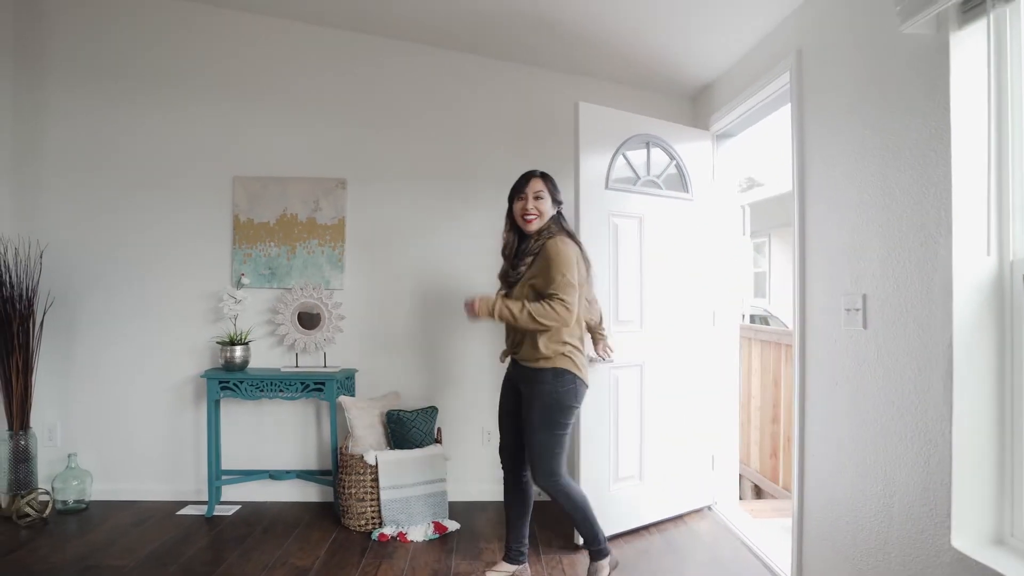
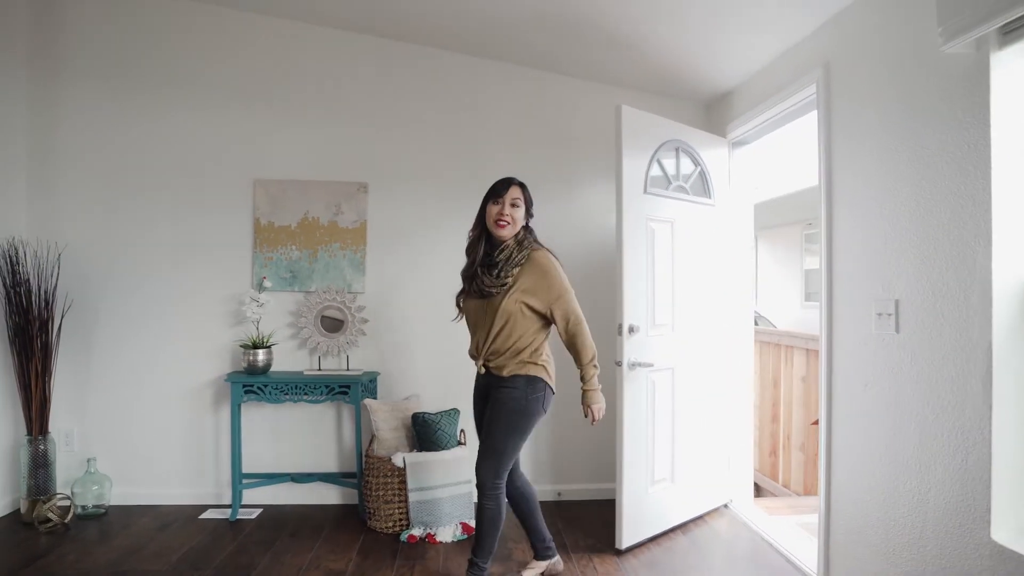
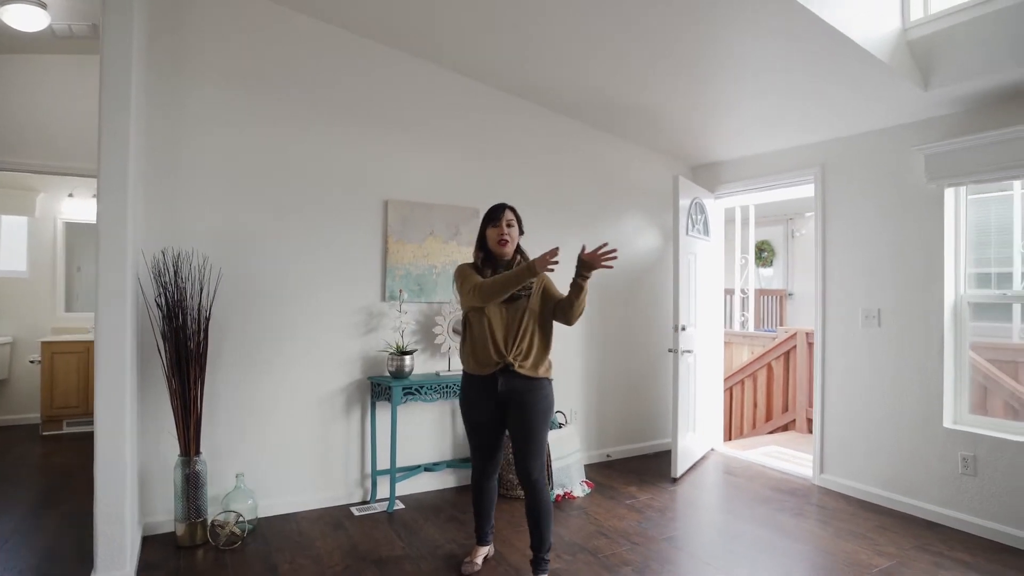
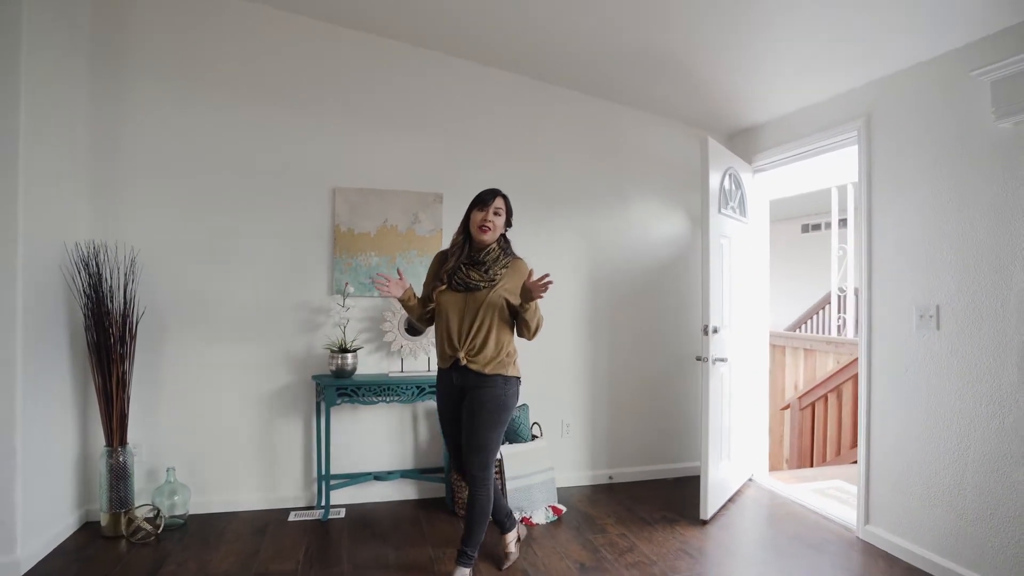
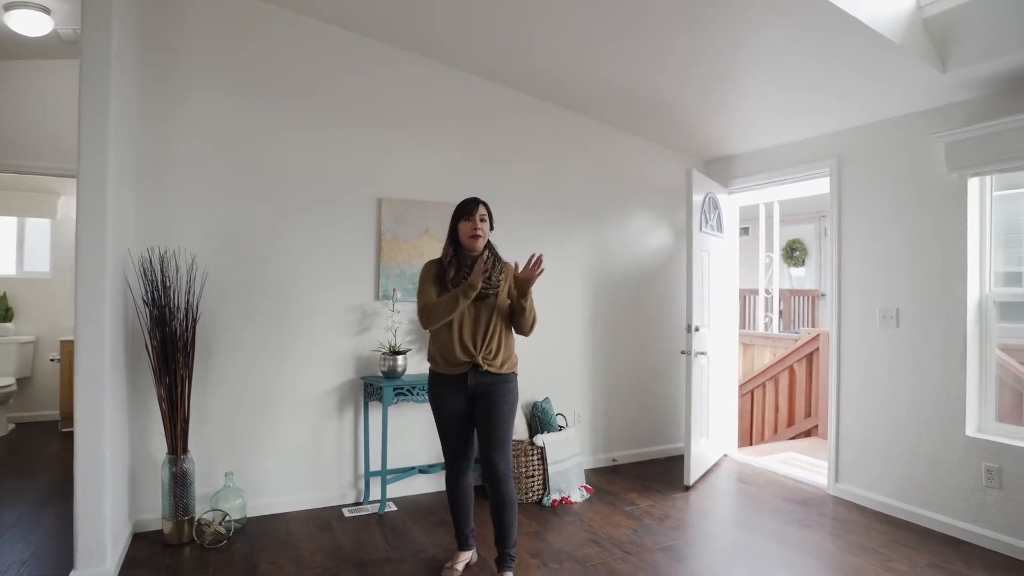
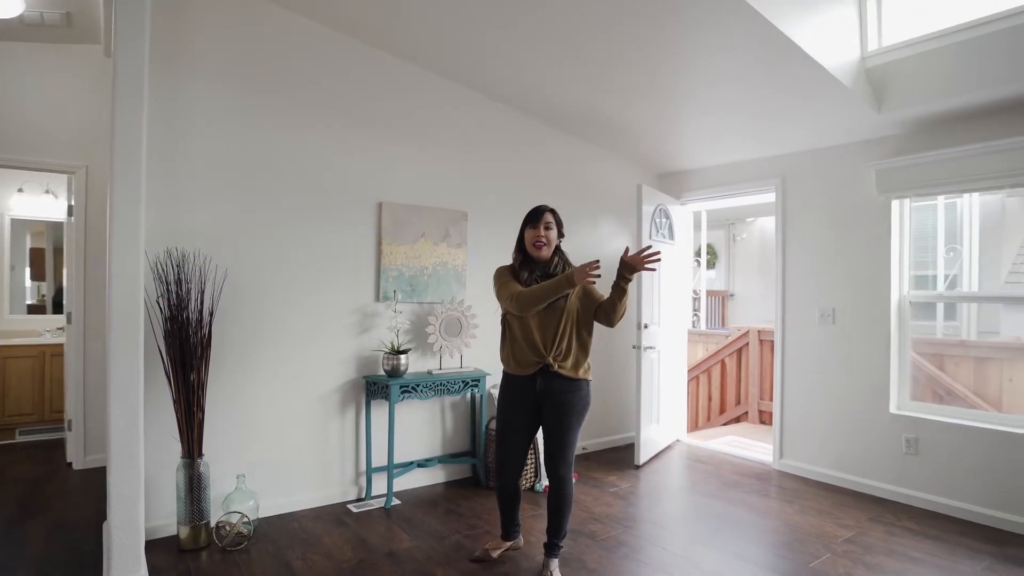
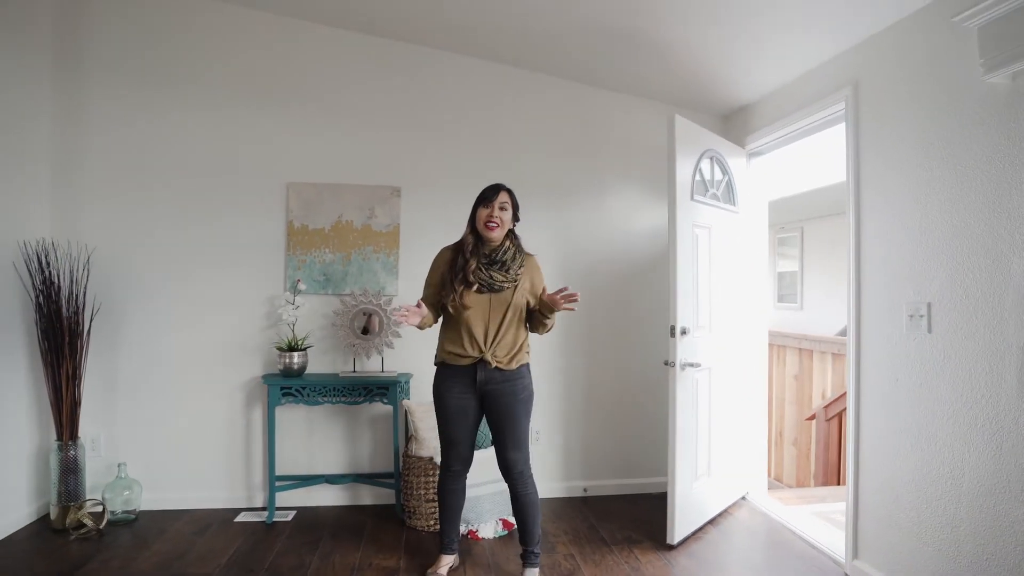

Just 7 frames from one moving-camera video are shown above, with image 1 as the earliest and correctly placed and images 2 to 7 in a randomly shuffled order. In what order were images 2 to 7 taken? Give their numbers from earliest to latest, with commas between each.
2, 7, 4, 5, 3, 6
